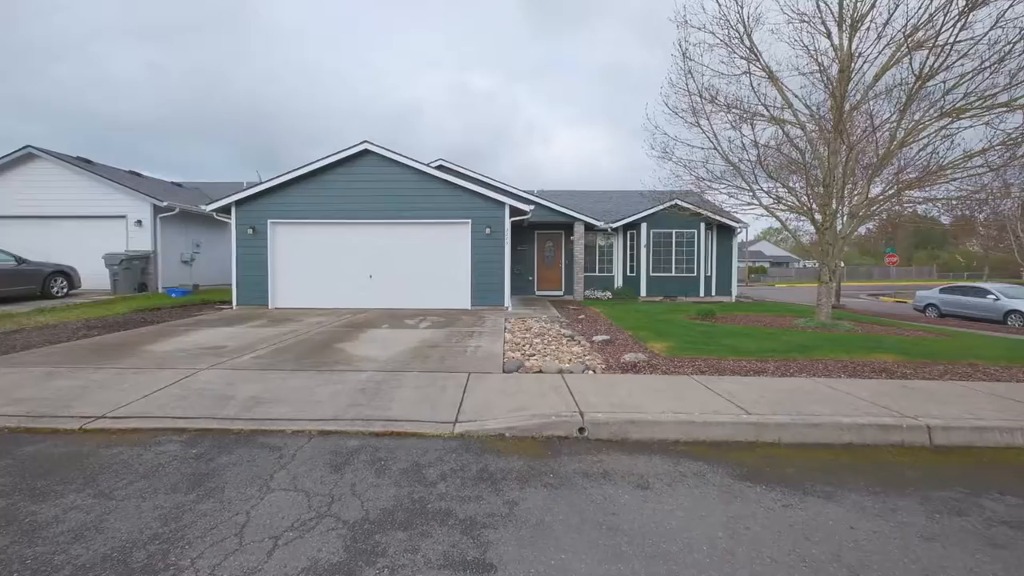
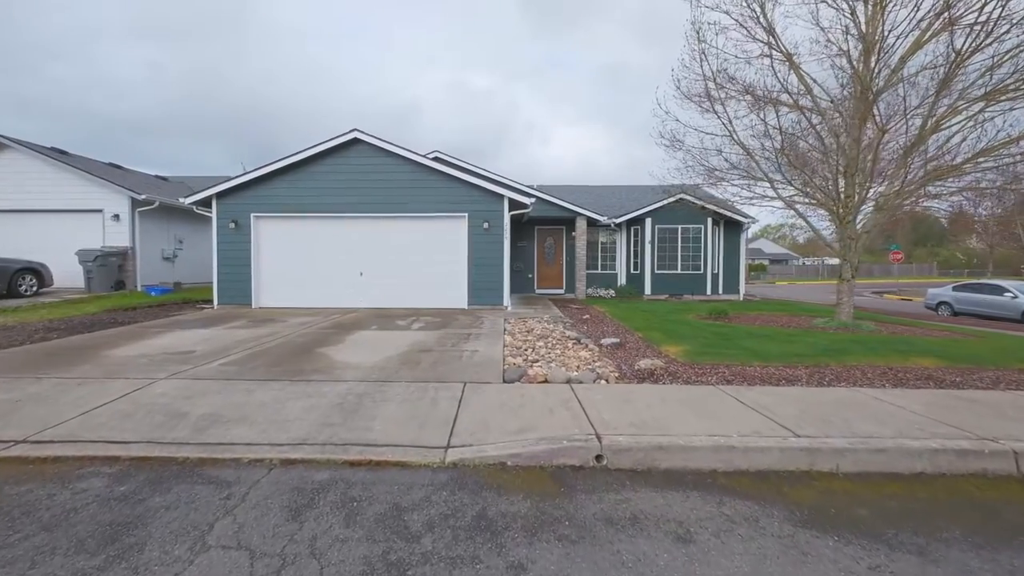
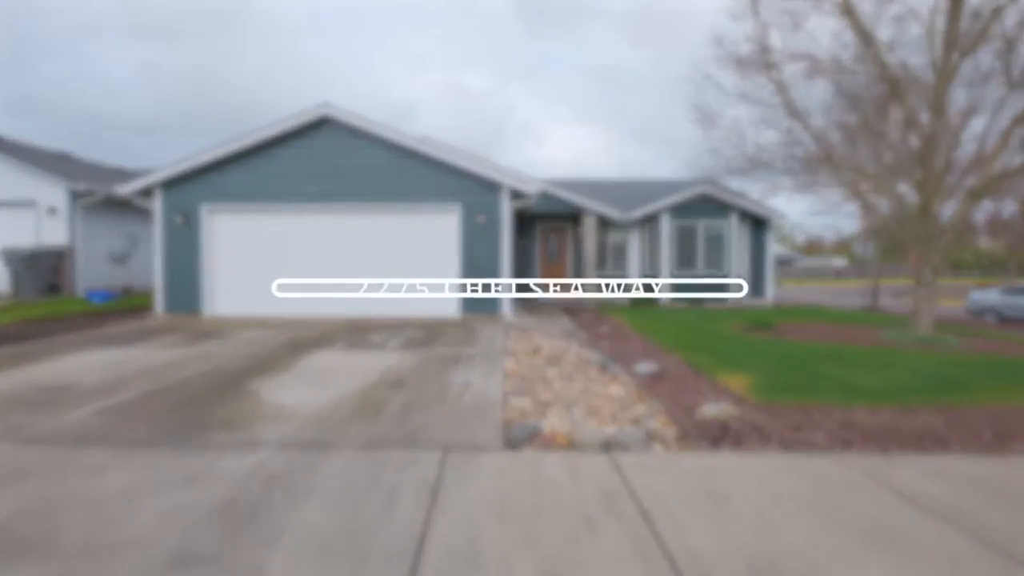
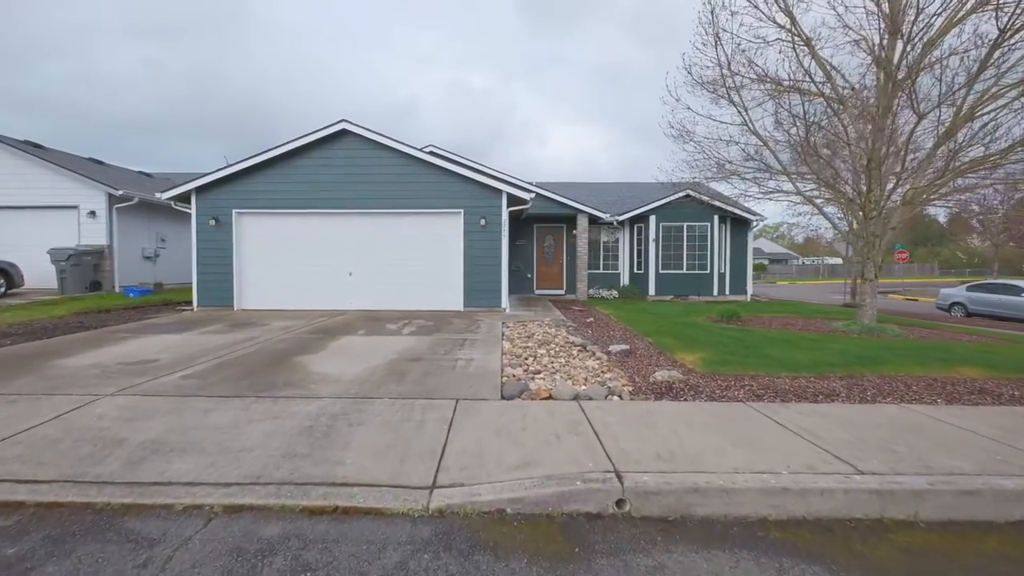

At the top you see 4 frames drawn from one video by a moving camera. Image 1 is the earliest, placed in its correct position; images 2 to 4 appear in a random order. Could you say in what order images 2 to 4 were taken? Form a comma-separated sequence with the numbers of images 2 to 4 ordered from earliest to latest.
2, 4, 3
